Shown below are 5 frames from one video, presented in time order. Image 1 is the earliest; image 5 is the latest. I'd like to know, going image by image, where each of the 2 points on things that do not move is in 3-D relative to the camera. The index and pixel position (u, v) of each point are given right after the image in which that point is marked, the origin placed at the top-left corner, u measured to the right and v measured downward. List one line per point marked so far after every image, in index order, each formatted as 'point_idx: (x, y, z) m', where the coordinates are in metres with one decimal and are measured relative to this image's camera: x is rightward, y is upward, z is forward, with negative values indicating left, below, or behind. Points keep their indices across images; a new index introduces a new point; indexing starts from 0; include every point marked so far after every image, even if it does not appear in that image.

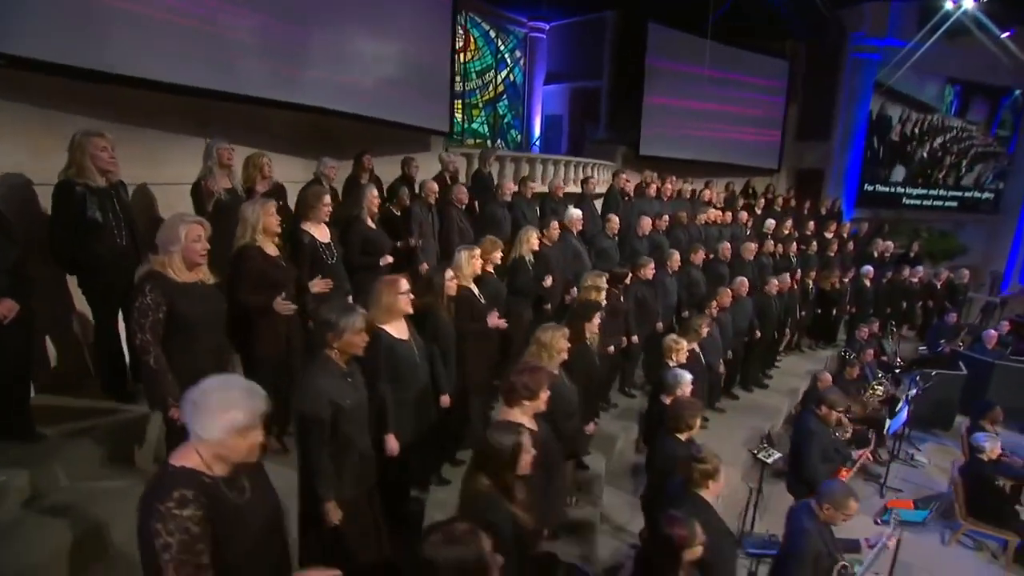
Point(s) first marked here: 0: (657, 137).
0: (+3.1, +3.2, +11.0) m
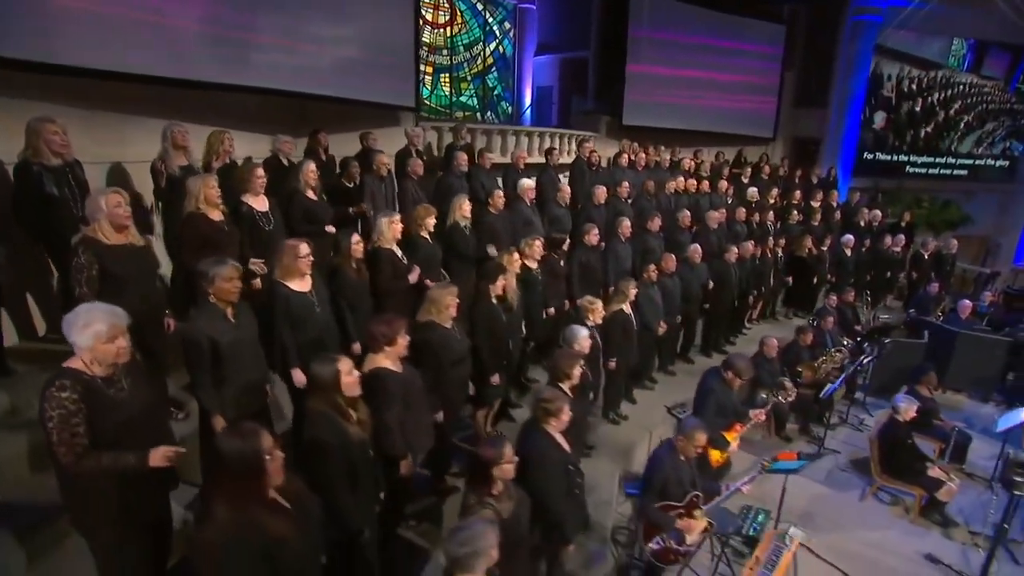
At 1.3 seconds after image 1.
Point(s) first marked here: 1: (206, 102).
0: (+2.7, +3.8, +11.1) m
1: (-3.6, +2.2, +6.1) m
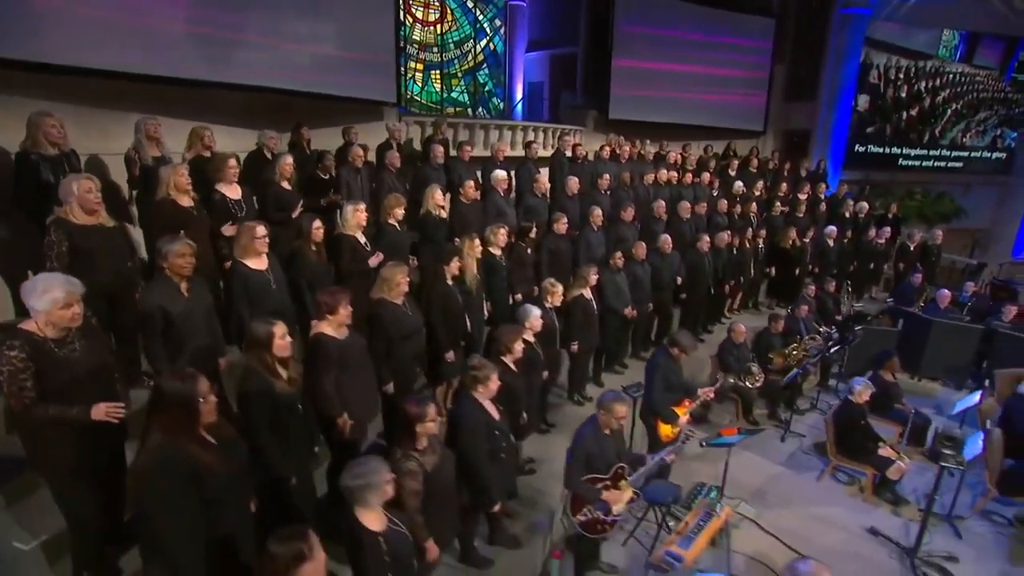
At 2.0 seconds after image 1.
0: (+2.5, +4.0, +11.3) m
1: (-4.0, +2.3, +6.5) m
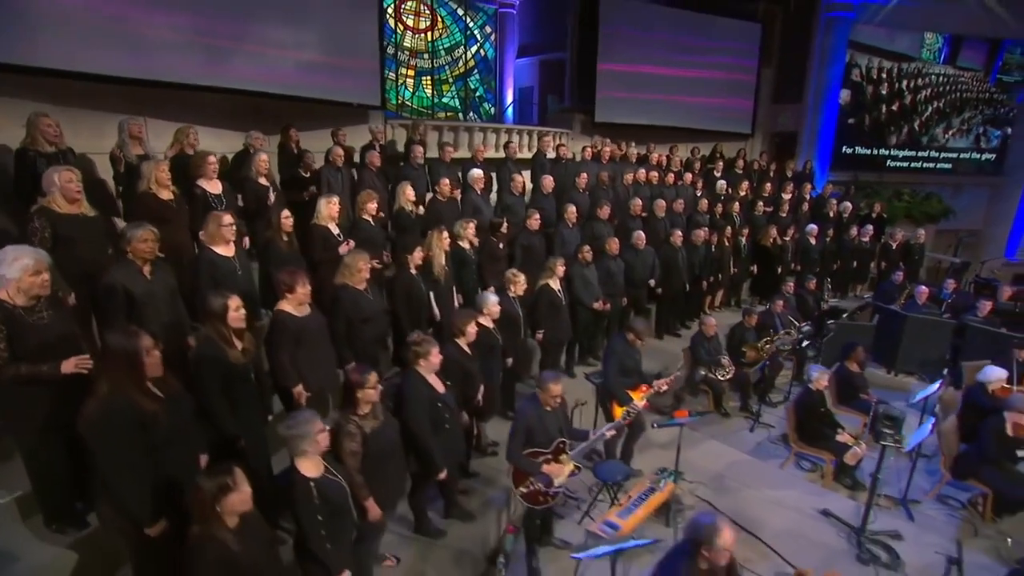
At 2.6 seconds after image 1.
0: (+2.2, +4.0, +11.6) m
1: (-4.3, +2.4, +6.8) m
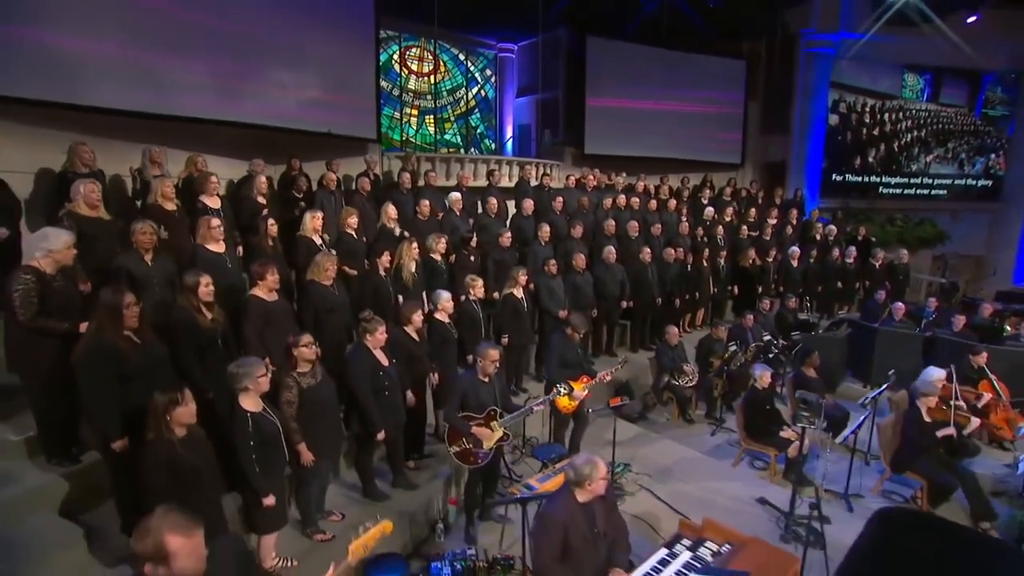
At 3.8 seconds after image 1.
0: (+2.1, +3.5, +12.3) m
1: (-4.7, +2.3, +7.9) m
